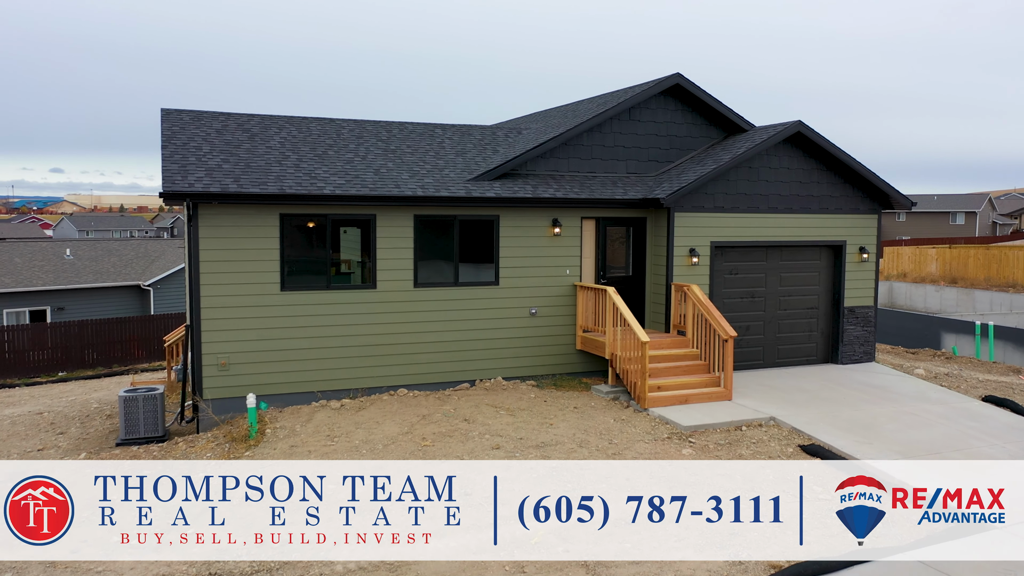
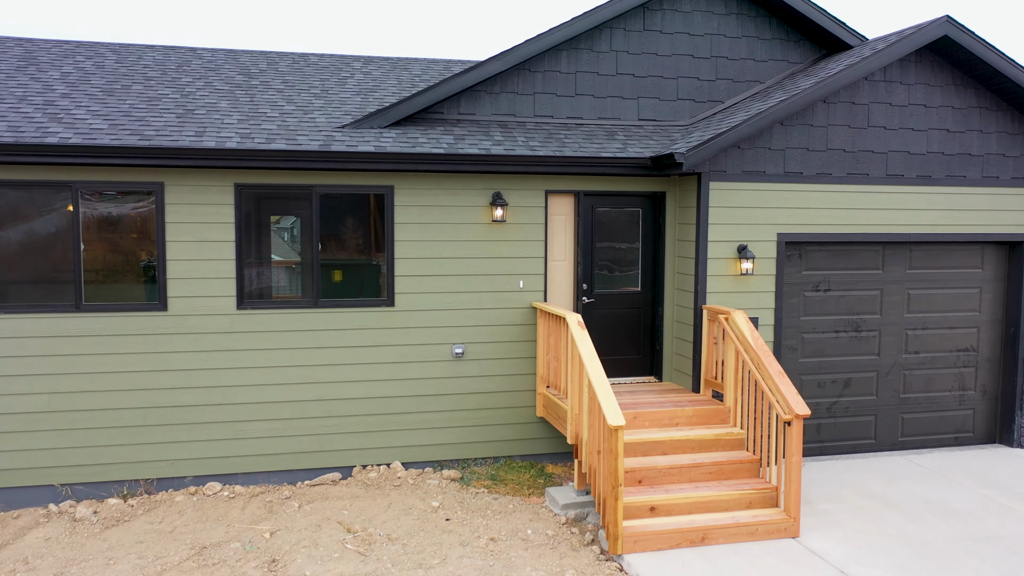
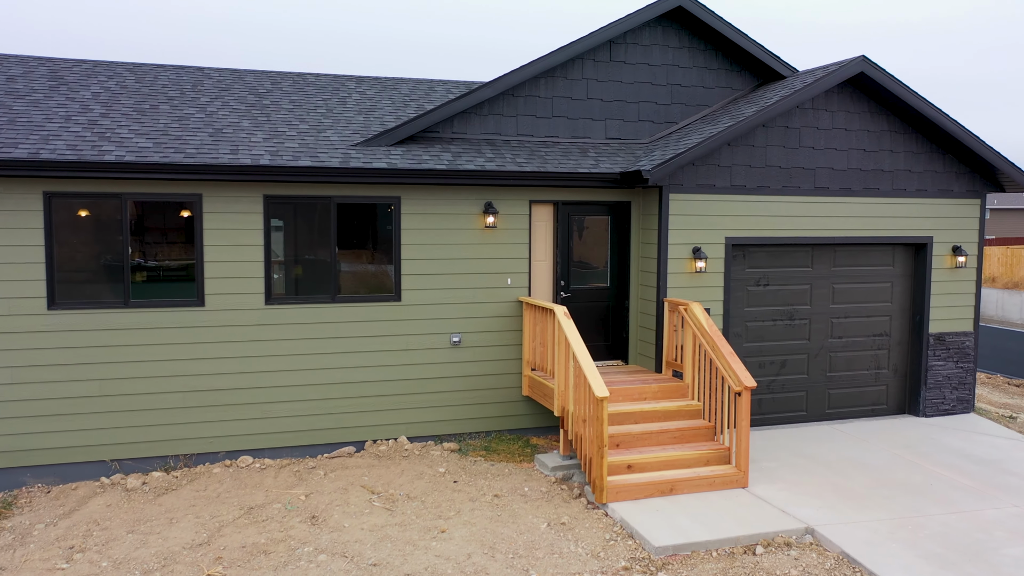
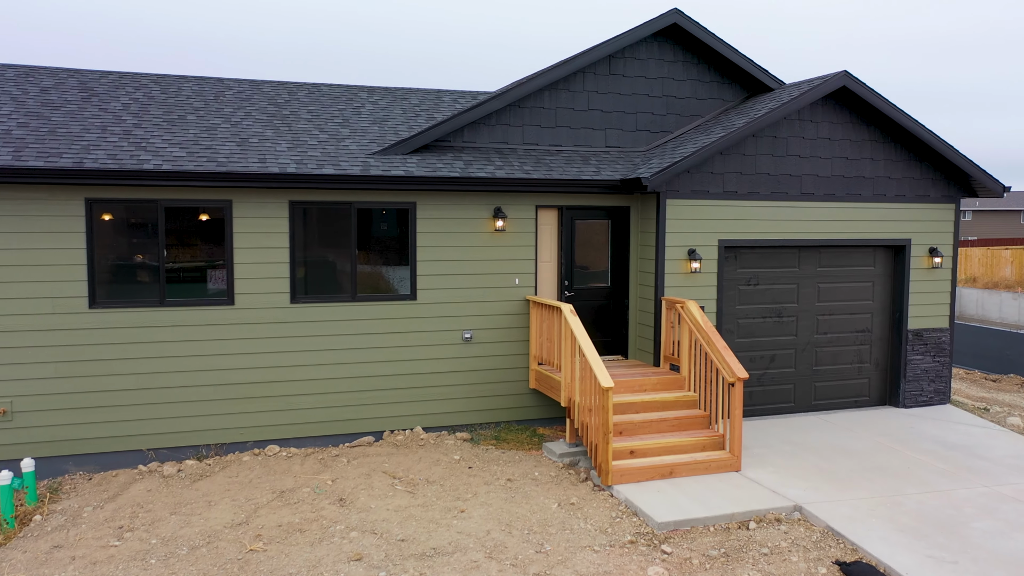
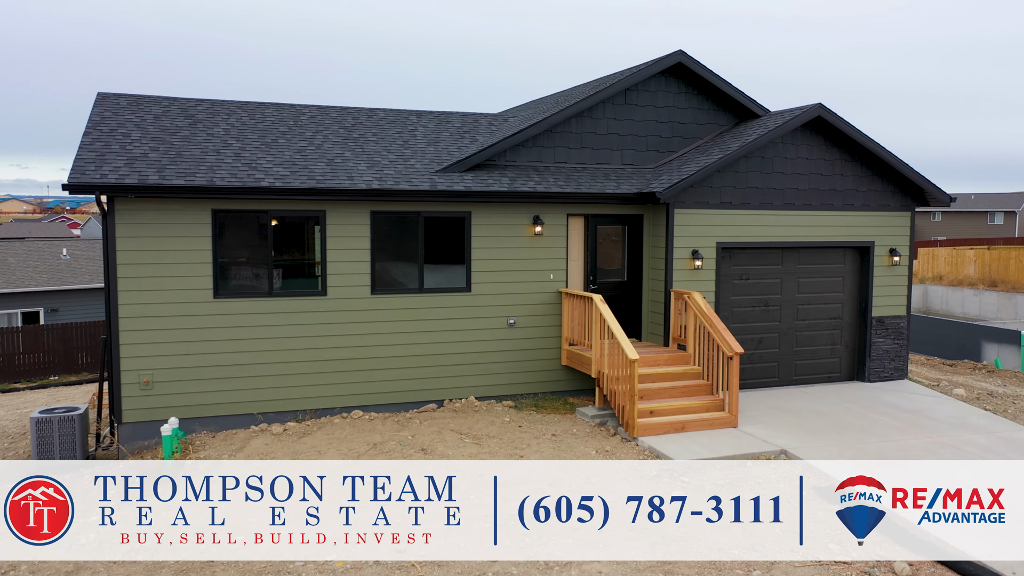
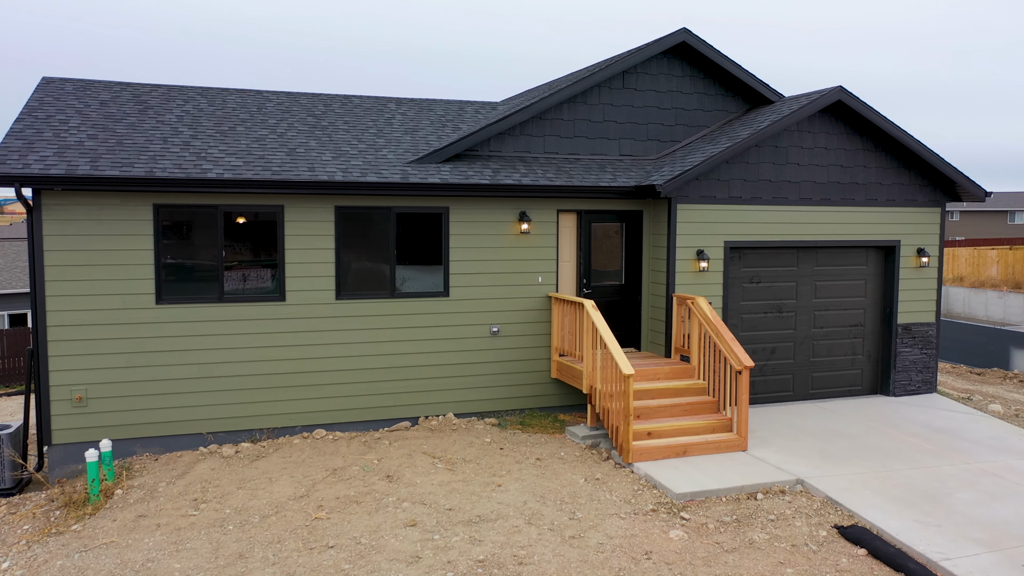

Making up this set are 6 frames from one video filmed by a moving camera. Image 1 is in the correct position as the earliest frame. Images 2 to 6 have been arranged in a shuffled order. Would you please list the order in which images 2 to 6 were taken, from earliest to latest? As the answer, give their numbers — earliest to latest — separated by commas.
5, 6, 4, 3, 2
